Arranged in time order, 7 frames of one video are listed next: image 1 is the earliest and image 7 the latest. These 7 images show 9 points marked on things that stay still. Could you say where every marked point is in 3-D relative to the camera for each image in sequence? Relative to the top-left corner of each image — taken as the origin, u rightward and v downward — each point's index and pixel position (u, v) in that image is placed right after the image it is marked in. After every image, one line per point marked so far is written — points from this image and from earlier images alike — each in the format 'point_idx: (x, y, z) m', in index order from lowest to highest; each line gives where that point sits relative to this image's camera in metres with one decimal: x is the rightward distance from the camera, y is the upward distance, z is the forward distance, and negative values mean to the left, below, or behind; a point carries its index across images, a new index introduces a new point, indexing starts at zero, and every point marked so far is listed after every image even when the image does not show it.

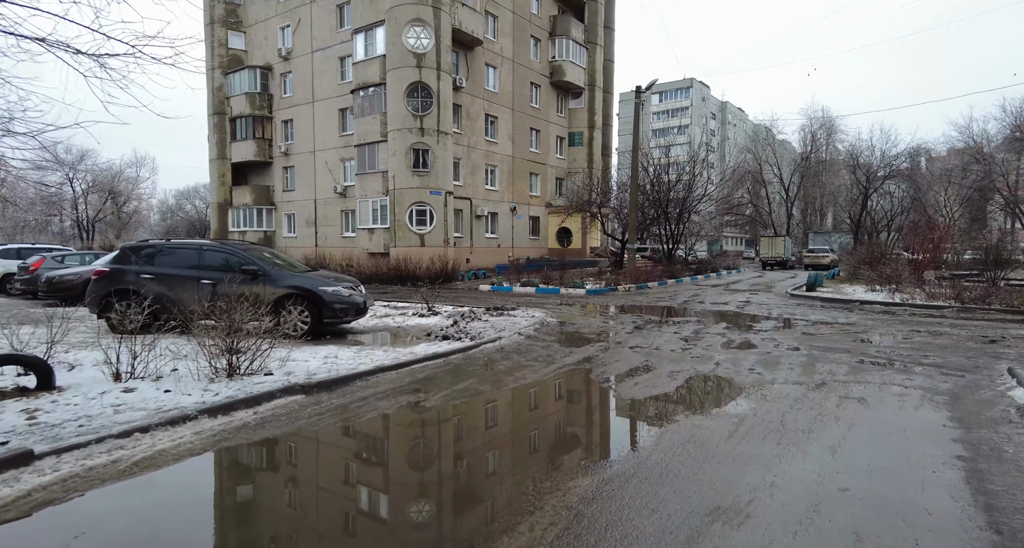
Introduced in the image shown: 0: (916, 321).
0: (+7.0, -0.8, +9.1) m
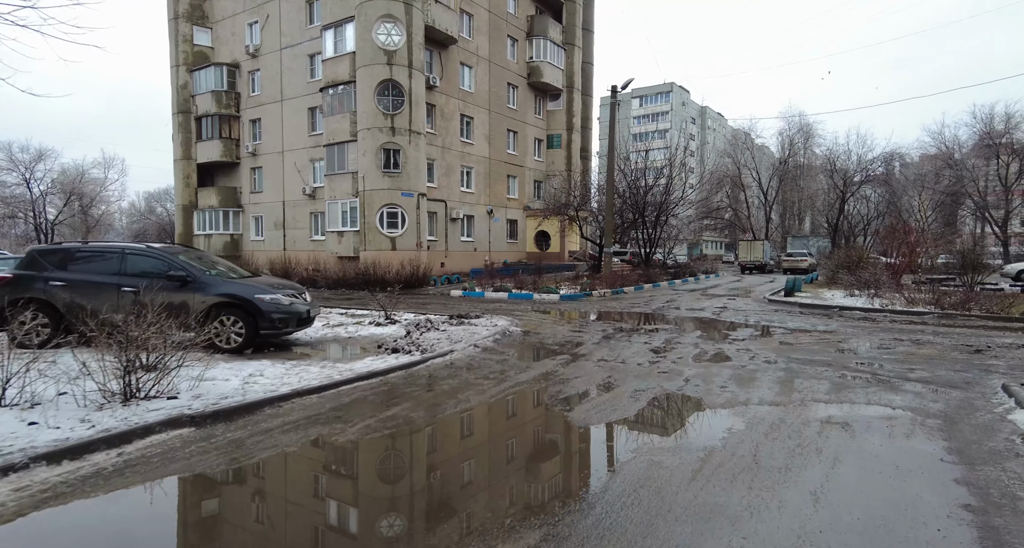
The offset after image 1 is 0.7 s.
0: (+6.4, -0.9, +8.7) m
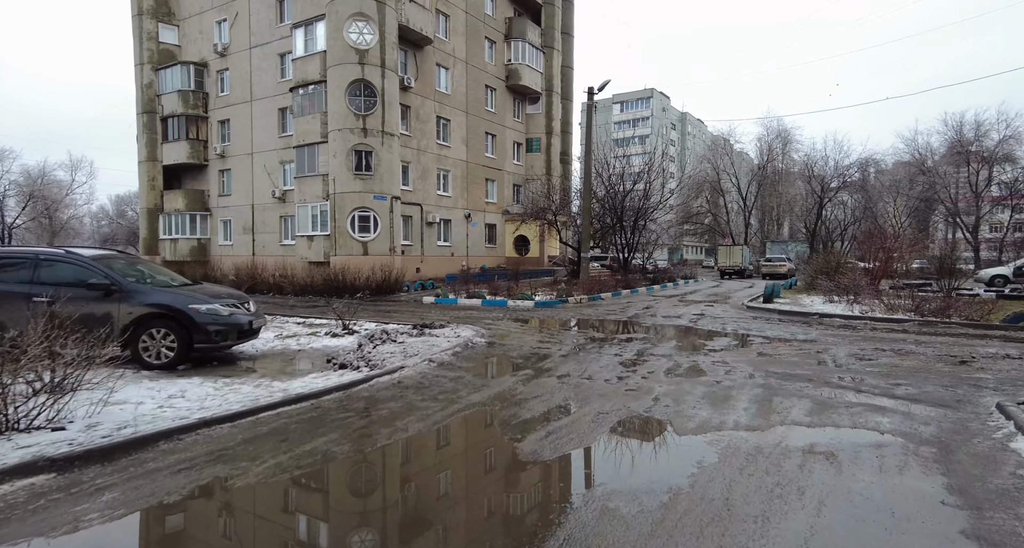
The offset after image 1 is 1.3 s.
0: (+5.9, -1.0, +8.4) m
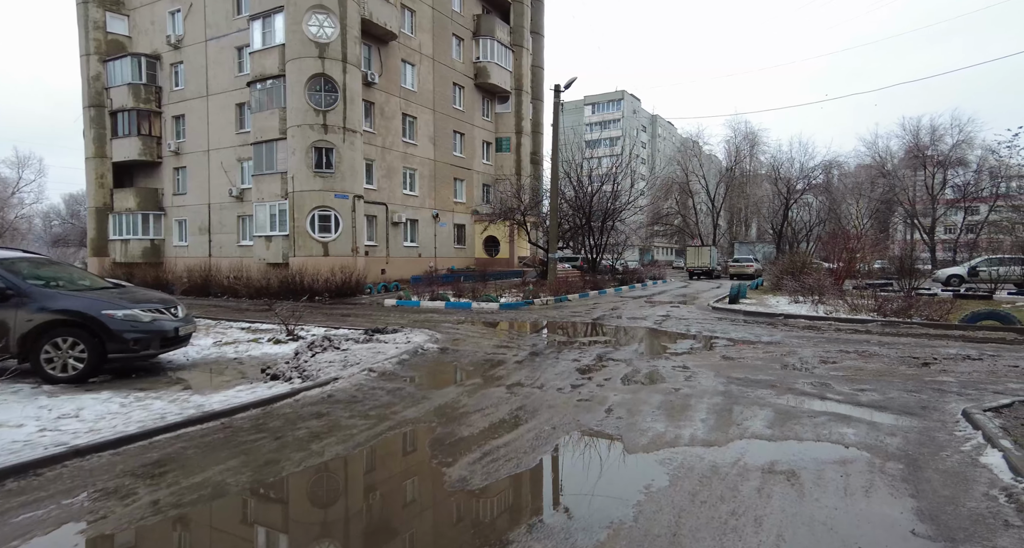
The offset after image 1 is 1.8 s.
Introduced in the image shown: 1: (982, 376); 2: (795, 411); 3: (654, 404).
0: (+5.2, -1.0, +8.3) m
1: (+5.0, -1.1, +5.6) m
2: (+2.3, -1.1, +4.3) m
3: (+1.2, -1.1, +4.5) m
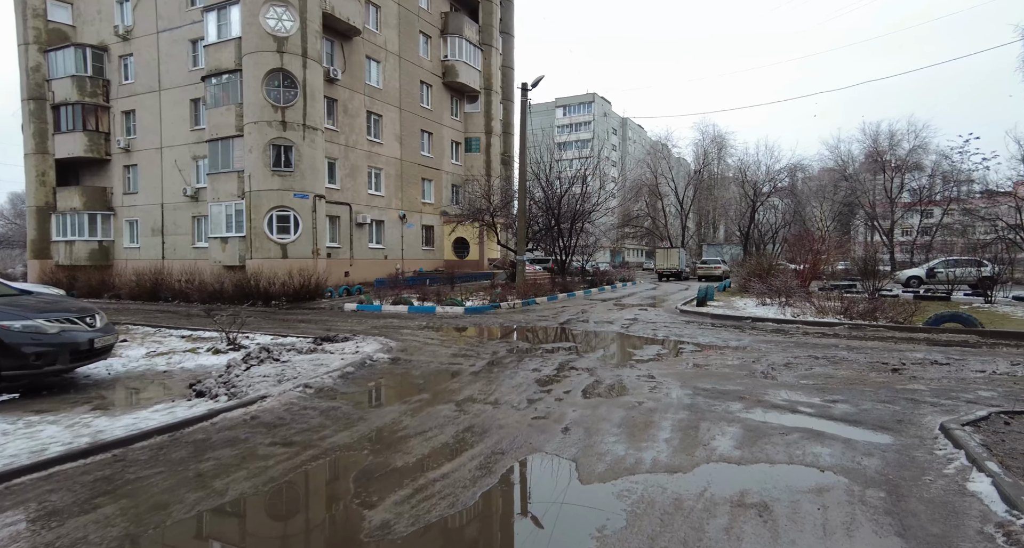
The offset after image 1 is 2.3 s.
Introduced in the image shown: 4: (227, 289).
0: (+4.6, -1.1, +8.1) m
1: (+4.5, -1.1, +5.4) m
2: (+1.9, -1.2, +4.0) m
3: (+0.8, -1.1, +4.1) m
4: (-8.7, -0.5, +16.2) m
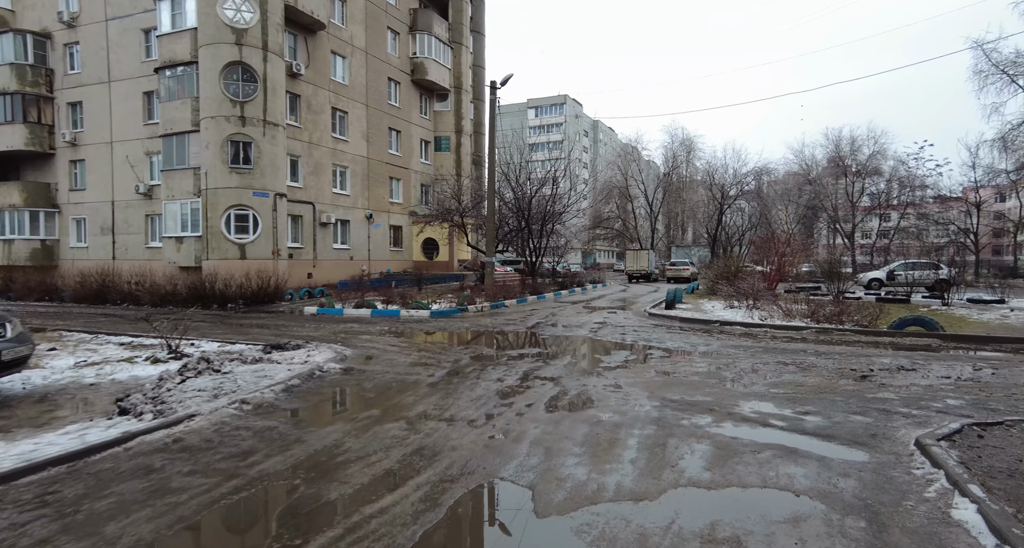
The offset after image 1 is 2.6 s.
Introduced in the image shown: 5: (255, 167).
0: (+4.0, -1.1, +8.0) m
1: (+4.1, -1.2, +5.3) m
2: (+1.6, -1.2, +3.7) m
3: (+0.5, -1.2, +3.8) m
4: (-9.7, -0.5, +15.4) m
5: (-8.8, +3.7, +18.1) m
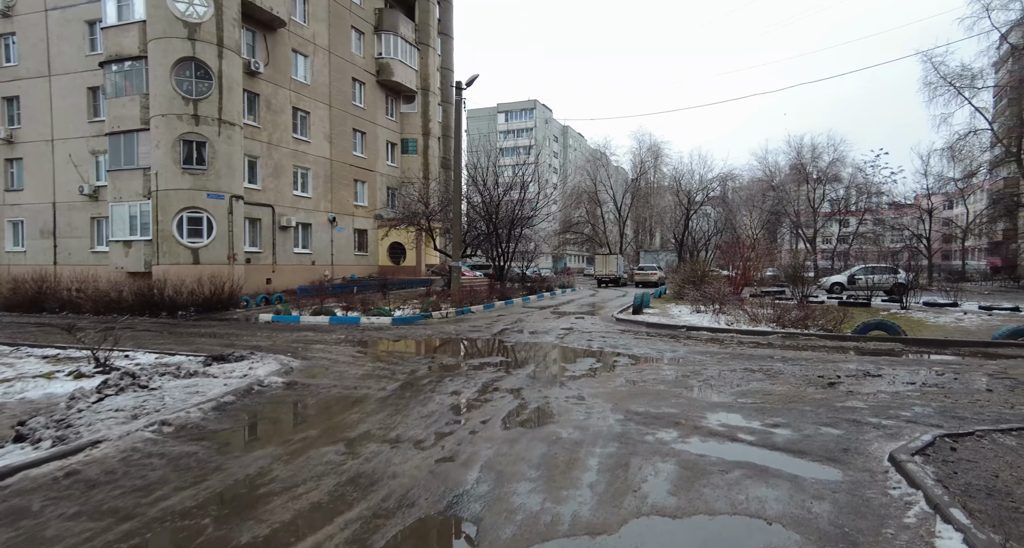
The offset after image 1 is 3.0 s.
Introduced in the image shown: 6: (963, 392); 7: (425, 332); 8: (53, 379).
0: (+3.5, -1.2, +7.9) m
1: (+3.7, -1.2, +5.2) m
2: (+1.3, -1.2, +3.5) m
3: (+0.1, -1.2, +3.5) m
4: (-10.6, -0.7, +14.5) m
5: (-9.9, +3.5, +17.3) m
6: (+4.7, -1.2, +5.4) m
7: (-1.9, -1.3, +11.4) m
8: (-5.1, -1.2, +5.9) m
